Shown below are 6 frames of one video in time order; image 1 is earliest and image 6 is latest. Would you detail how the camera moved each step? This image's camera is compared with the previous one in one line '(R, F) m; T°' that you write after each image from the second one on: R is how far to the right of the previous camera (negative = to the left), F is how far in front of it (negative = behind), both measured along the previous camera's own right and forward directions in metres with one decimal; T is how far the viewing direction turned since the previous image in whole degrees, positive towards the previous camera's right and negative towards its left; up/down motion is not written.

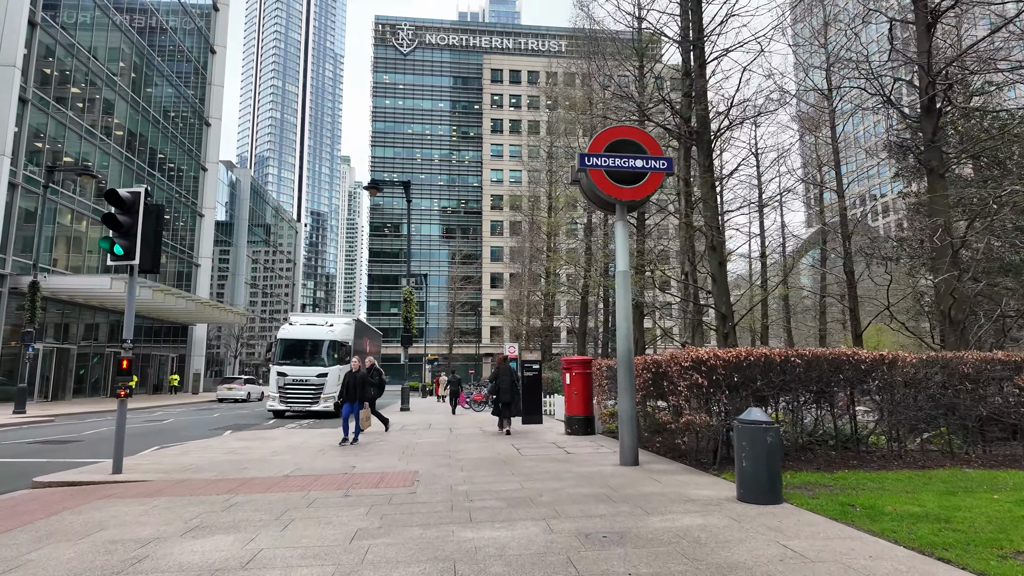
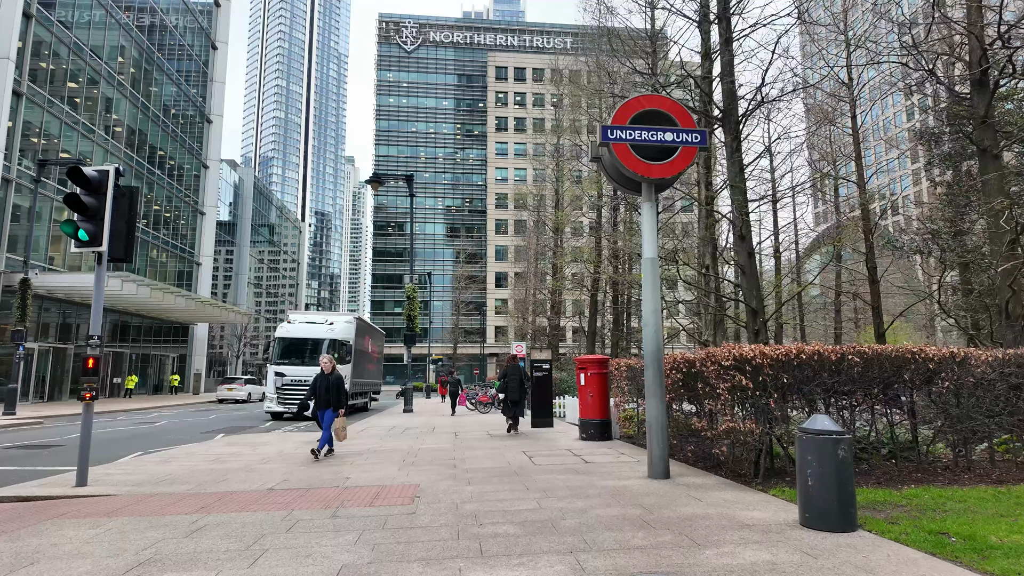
(-0.1, +0.8) m; 0°
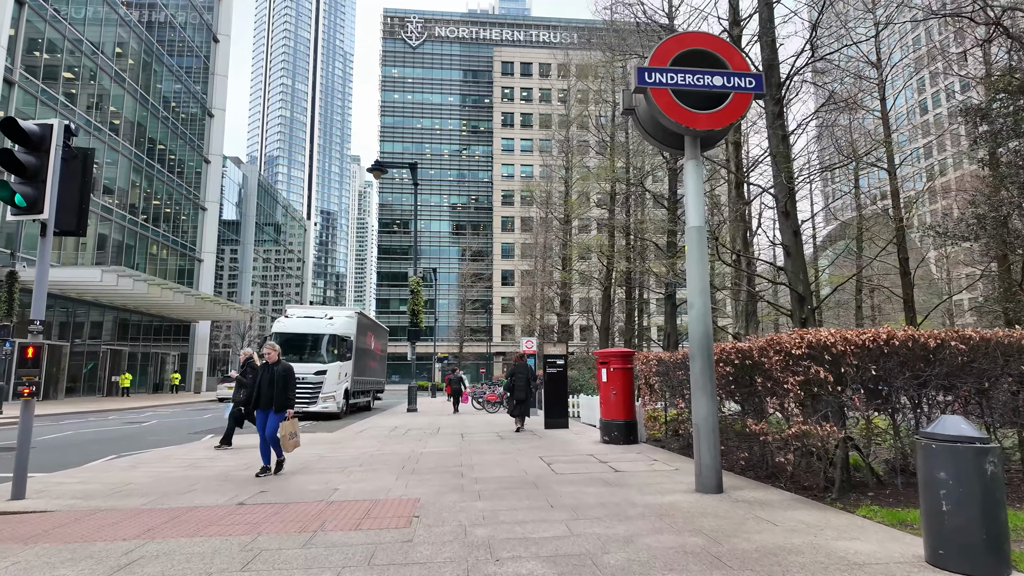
(-0.1, +1.0) m; -1°
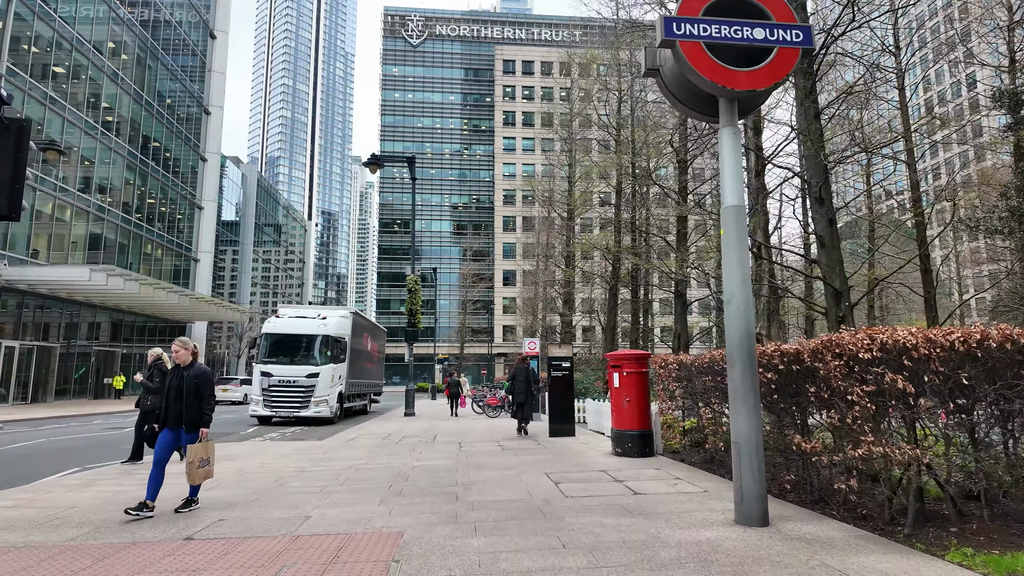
(0.0, +0.8) m; 0°
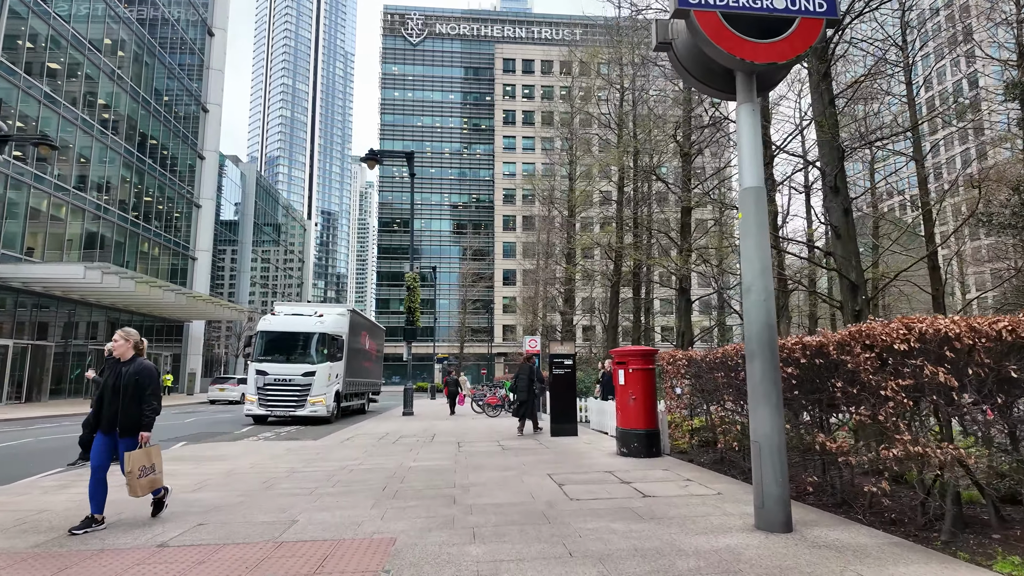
(0.0, +0.3) m; 0°
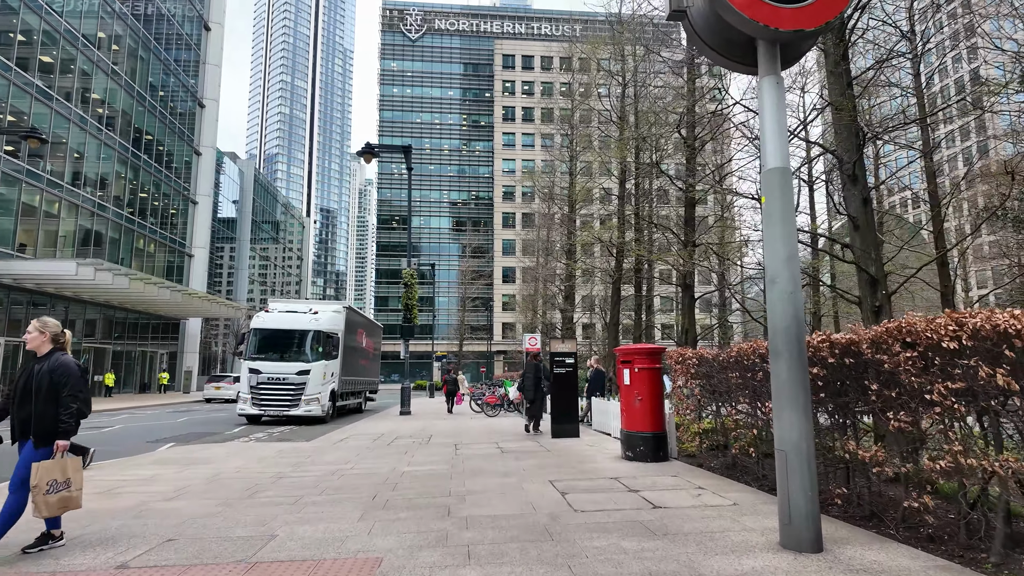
(0.0, +0.4) m; 0°
